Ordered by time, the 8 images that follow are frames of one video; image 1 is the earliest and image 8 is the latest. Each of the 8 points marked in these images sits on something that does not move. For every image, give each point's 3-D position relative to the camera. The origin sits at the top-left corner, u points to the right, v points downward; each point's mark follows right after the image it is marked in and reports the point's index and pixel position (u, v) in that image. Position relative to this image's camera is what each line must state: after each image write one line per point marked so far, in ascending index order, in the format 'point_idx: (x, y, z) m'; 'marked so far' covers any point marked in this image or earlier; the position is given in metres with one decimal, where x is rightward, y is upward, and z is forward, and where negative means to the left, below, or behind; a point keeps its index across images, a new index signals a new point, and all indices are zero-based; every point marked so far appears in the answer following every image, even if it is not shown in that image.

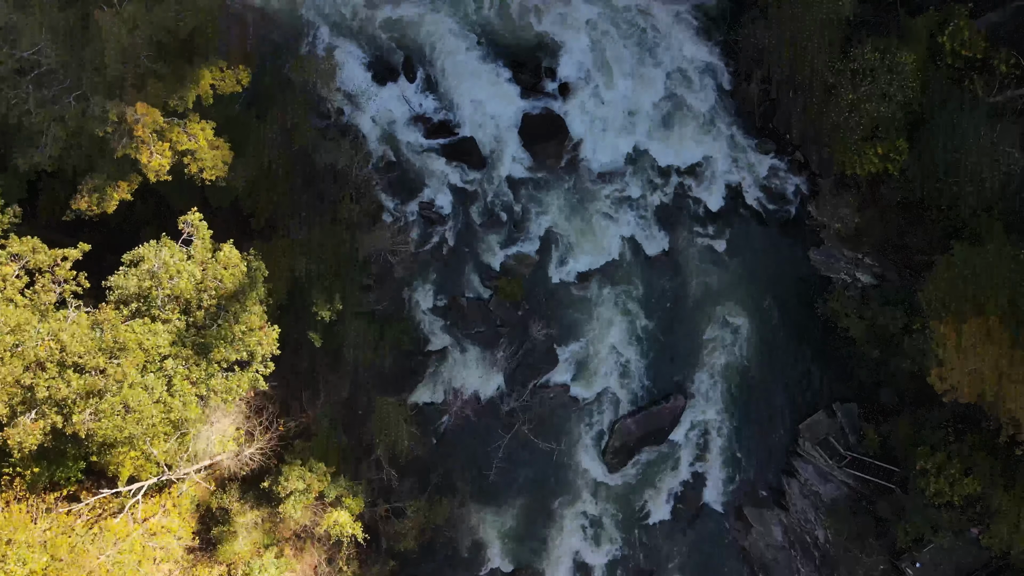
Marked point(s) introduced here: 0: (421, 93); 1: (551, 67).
0: (-1.9, +3.5, +17.4) m
1: (+0.5, +4.0, +17.2) m
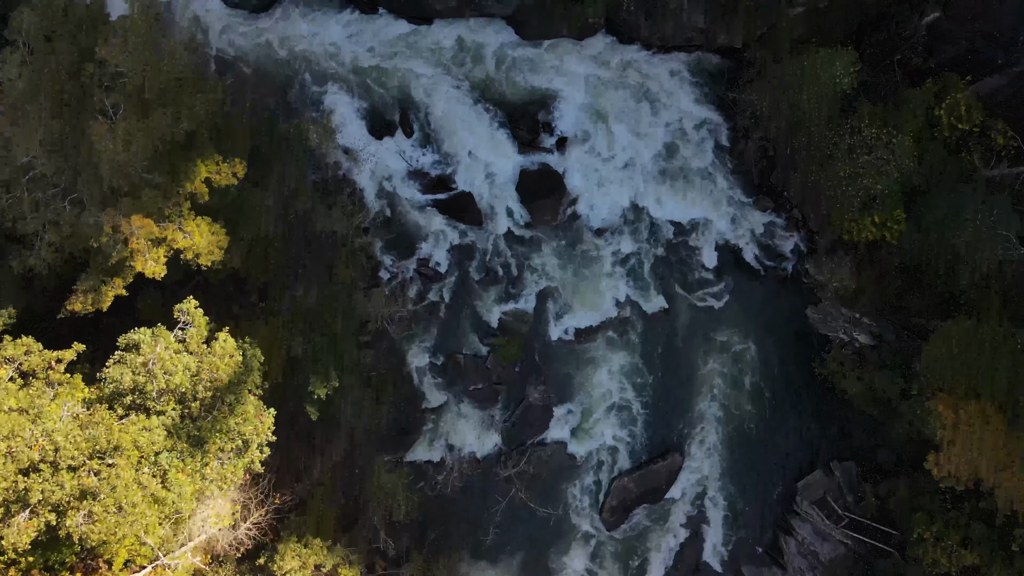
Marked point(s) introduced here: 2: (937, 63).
0: (-1.7, +2.5, +17.9) m
1: (+0.6, +3.0, +17.6) m
2: (+6.3, +3.5, +14.8) m
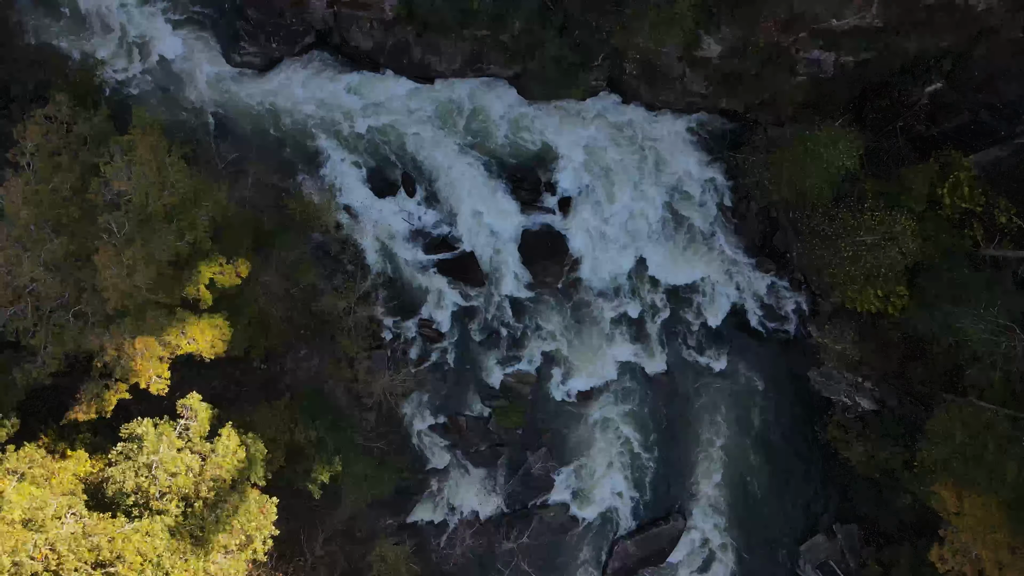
0: (-1.7, +1.4, +17.9) m
1: (+0.7, +1.9, +17.6) m
2: (+6.4, +2.4, +14.8) m
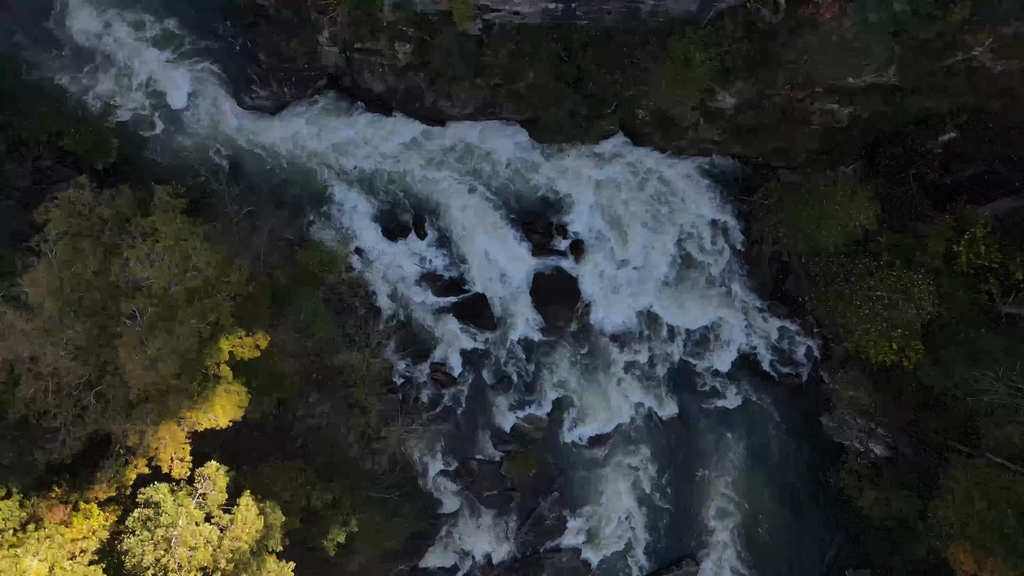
0: (-1.5, +0.7, +17.9) m
1: (+0.9, +1.1, +17.6) m
2: (+6.6, +1.6, +14.7) m
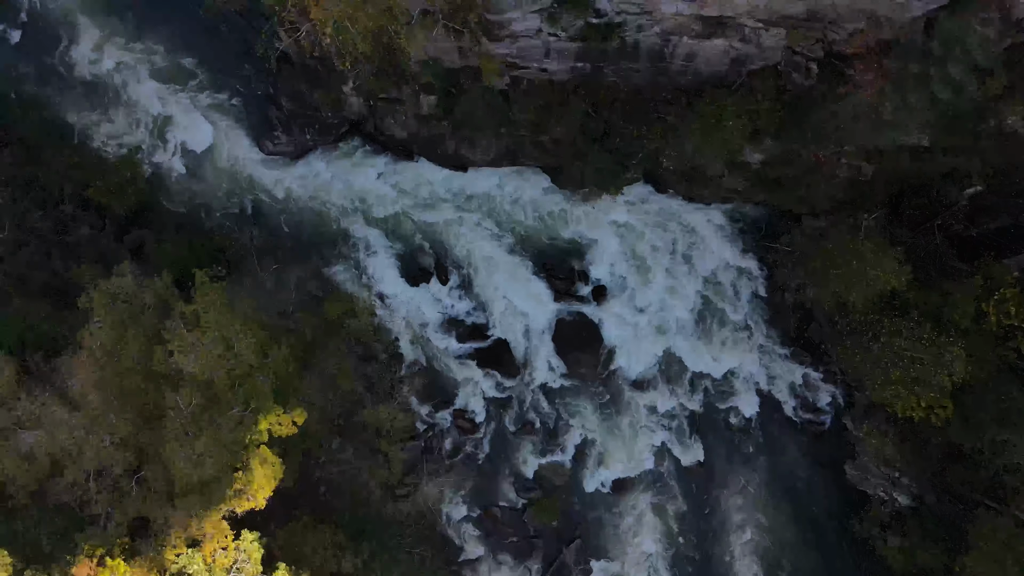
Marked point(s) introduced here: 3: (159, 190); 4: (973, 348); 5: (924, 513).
0: (-1.1, -0.1, +17.9) m
1: (+1.3, +0.3, +17.6) m
2: (+7.0, +0.8, +14.7) m
3: (-6.5, +1.8, +17.9) m
4: (+6.4, -0.8, +13.8) m
5: (+6.5, -3.6, +15.6) m
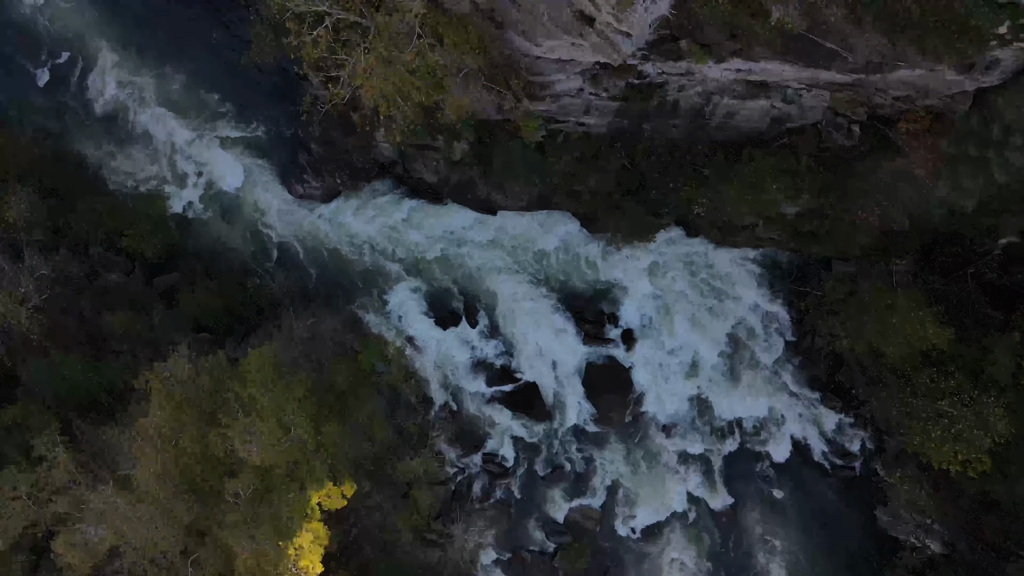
0: (-0.5, -0.9, +17.8) m
1: (+1.8, -0.5, +17.6) m
2: (+7.5, 0.0, +14.7) m
3: (-5.9, +1.0, +17.9) m
4: (+7.0, -1.6, +13.7) m
5: (+7.1, -4.4, +15.6) m
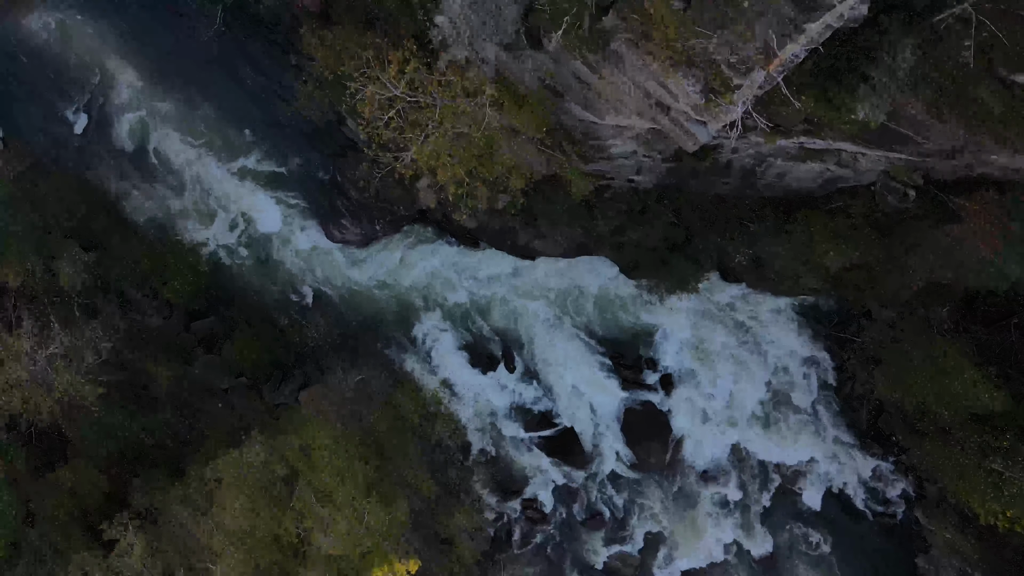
0: (+0.2, -1.7, +17.8) m
1: (+2.5, -1.3, +17.6) m
2: (+8.2, -0.8, +14.7) m
3: (-5.2, +0.2, +17.9) m
4: (+7.7, -2.4, +13.7) m
5: (+7.8, -5.2, +15.5) m
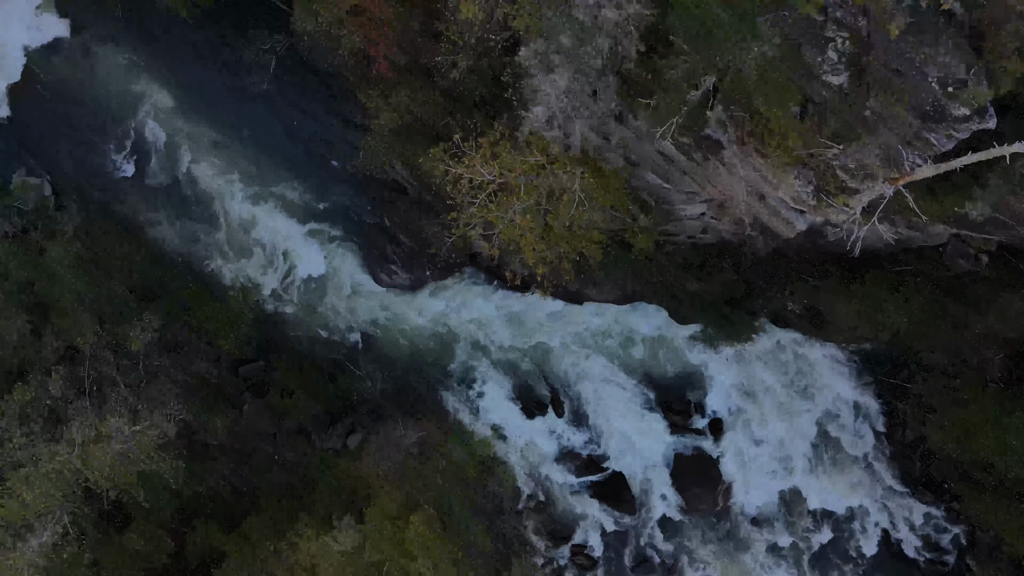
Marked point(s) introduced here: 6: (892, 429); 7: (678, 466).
0: (+1.0, -2.5, +17.8) m
1: (+3.4, -2.1, +17.5) m
2: (+9.1, -1.6, +14.6) m
3: (-4.4, -0.6, +17.9) m
4: (+8.5, -3.2, +13.7) m
5: (+8.6, -6.0, +15.5) m
6: (+6.6, -2.5, +17.0) m
7: (+3.0, -3.2, +17.5) m
